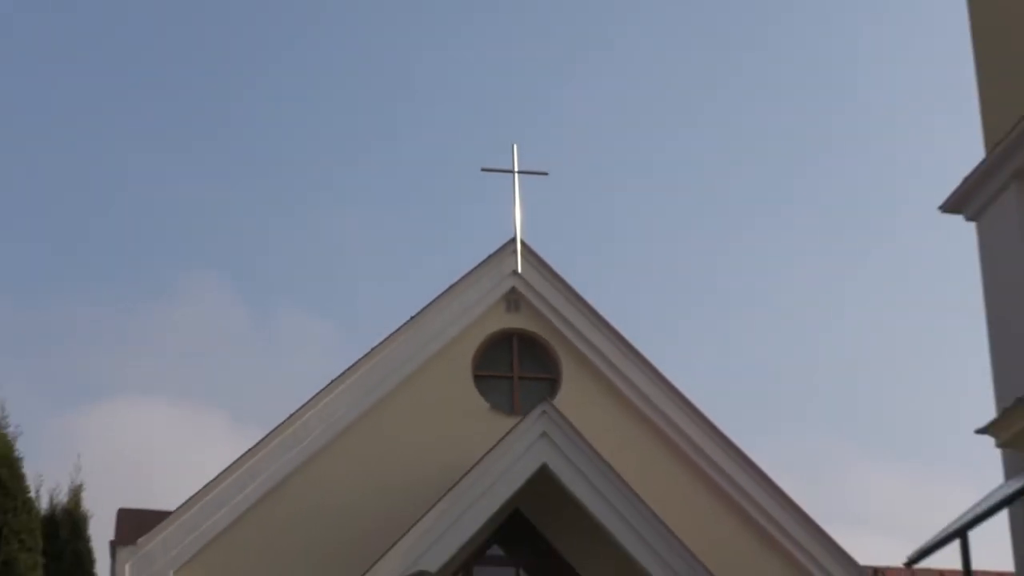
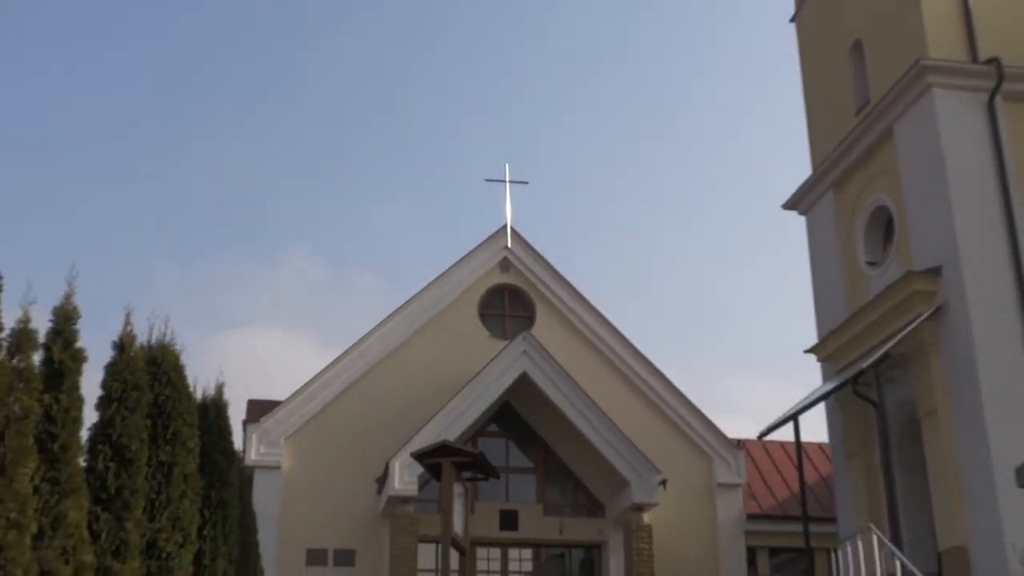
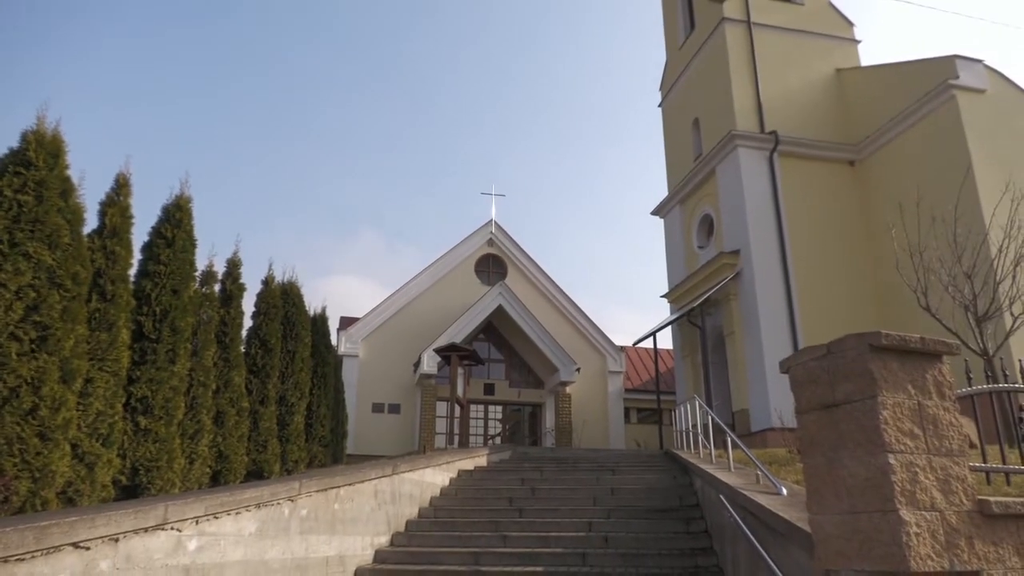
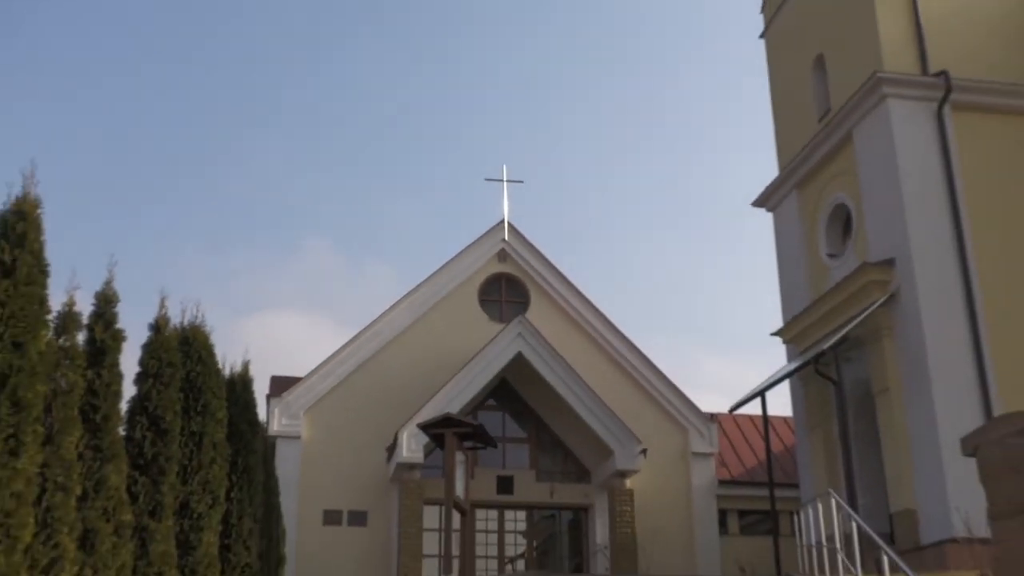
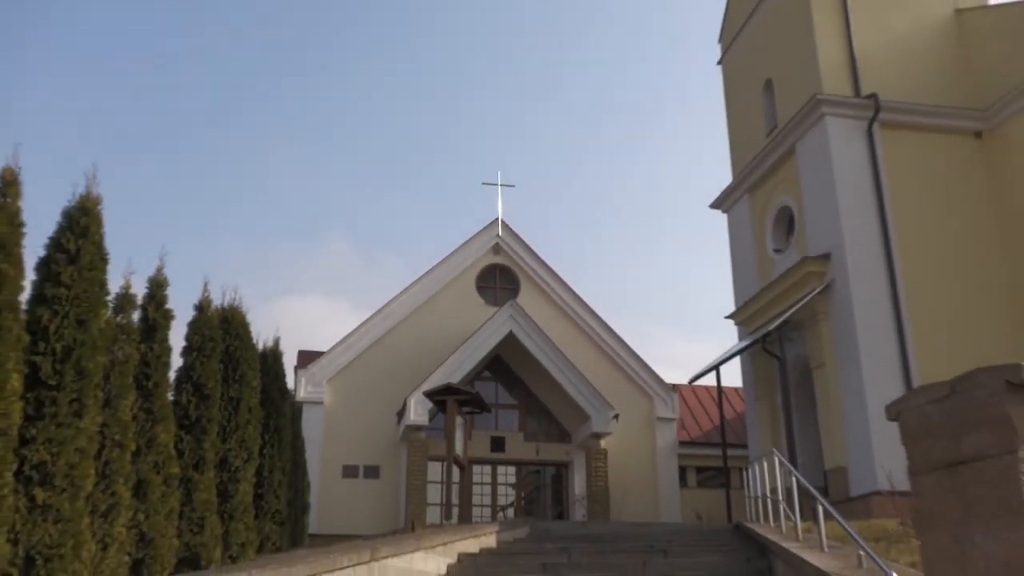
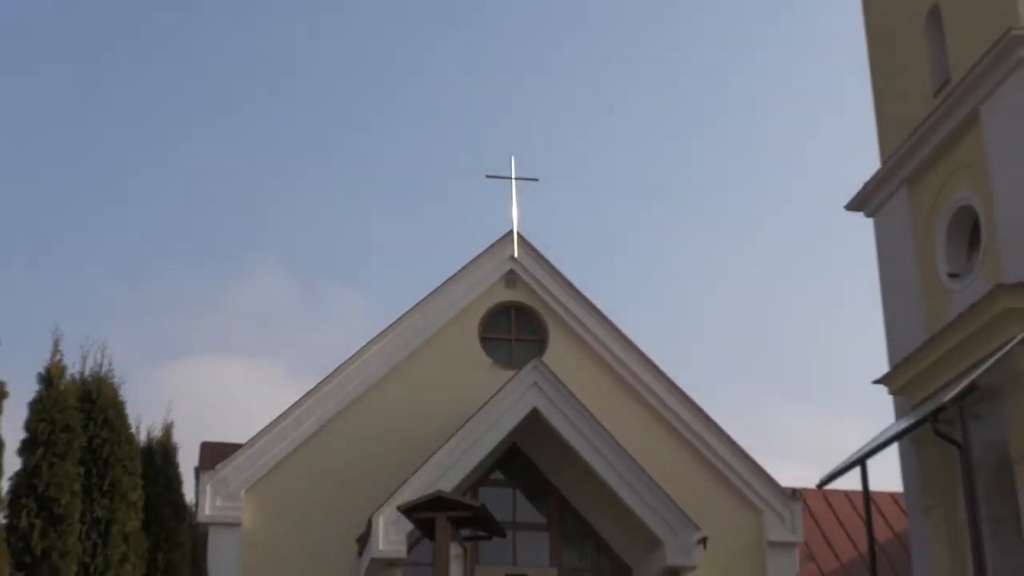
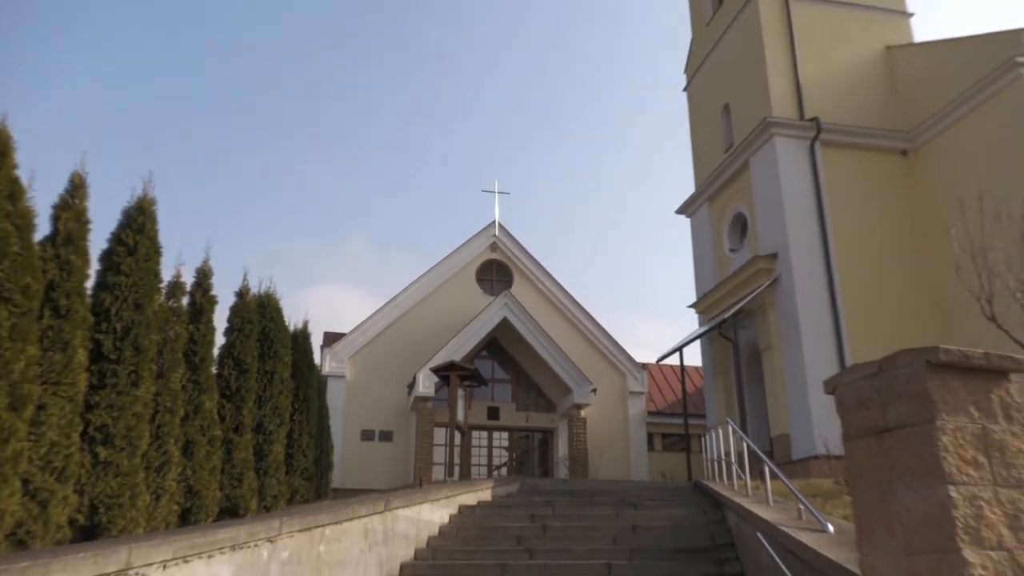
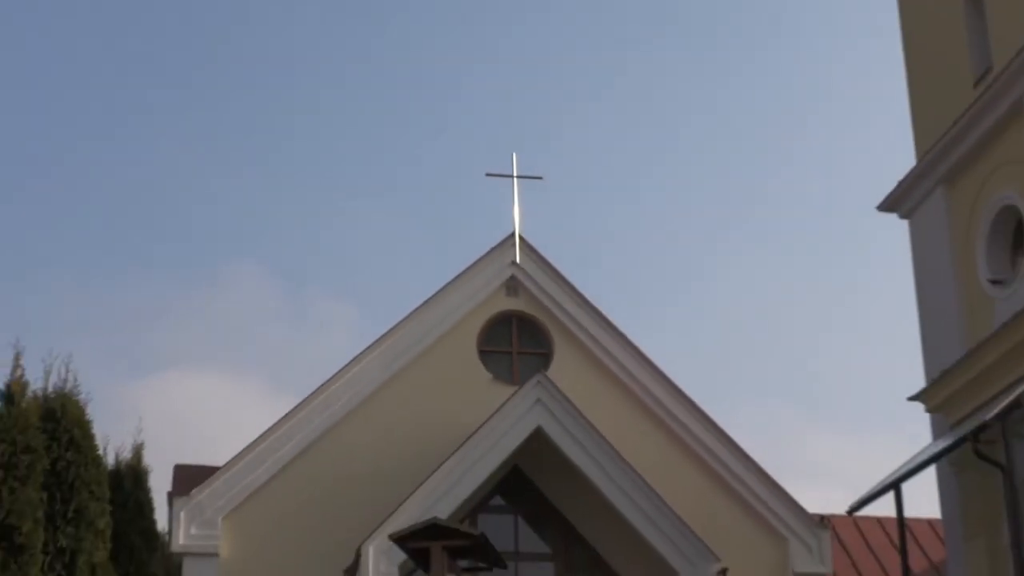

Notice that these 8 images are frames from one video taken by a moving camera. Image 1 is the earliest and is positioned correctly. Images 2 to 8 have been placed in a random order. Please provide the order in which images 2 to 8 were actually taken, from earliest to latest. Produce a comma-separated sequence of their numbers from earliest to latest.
8, 6, 2, 4, 5, 7, 3
